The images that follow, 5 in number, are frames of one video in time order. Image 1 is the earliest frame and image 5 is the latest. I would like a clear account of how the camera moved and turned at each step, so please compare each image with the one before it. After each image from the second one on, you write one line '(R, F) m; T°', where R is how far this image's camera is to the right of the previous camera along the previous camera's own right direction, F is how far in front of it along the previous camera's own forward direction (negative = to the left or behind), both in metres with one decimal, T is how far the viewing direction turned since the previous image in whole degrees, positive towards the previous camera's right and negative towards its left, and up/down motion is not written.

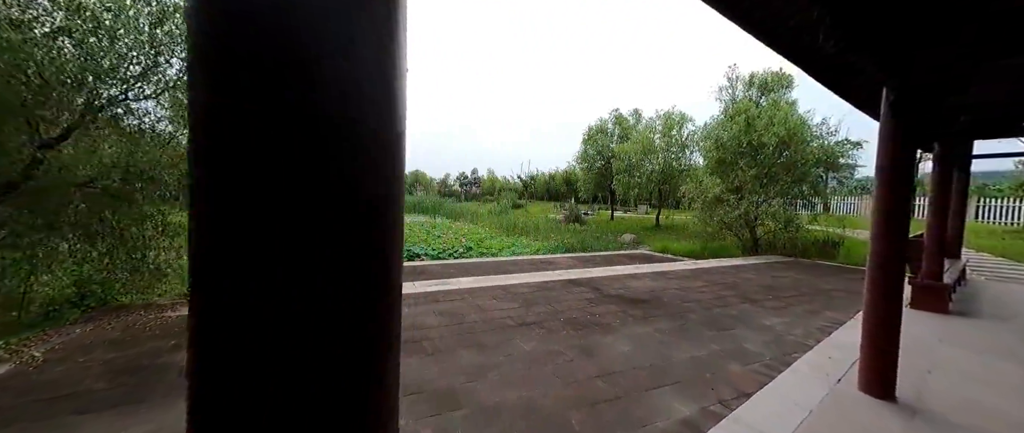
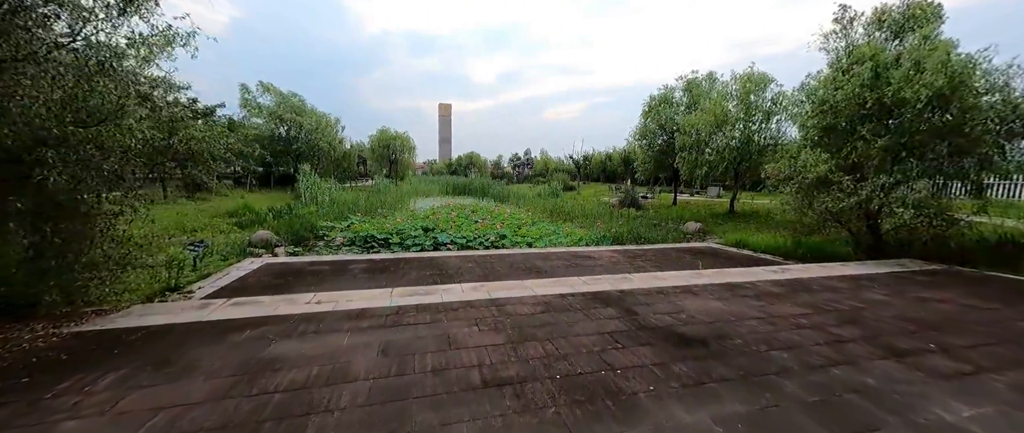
(+0.4, +0.9) m; -10°
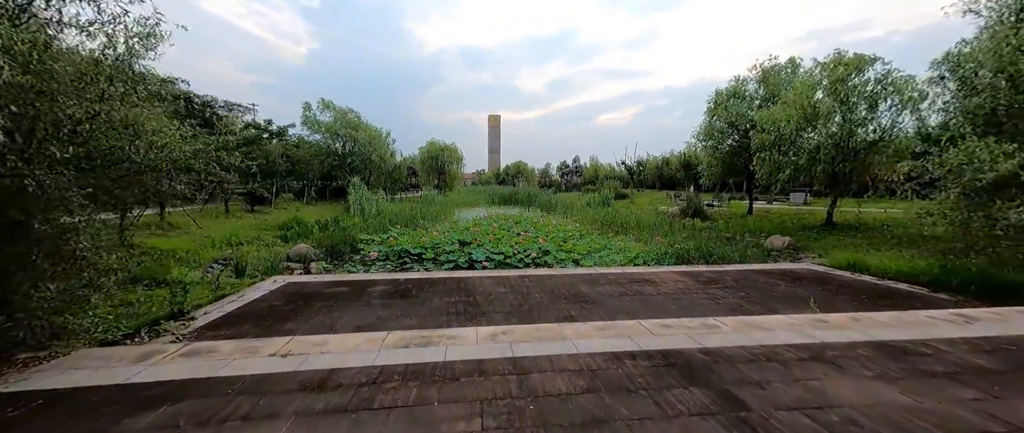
(+0.1, +0.7) m; -9°
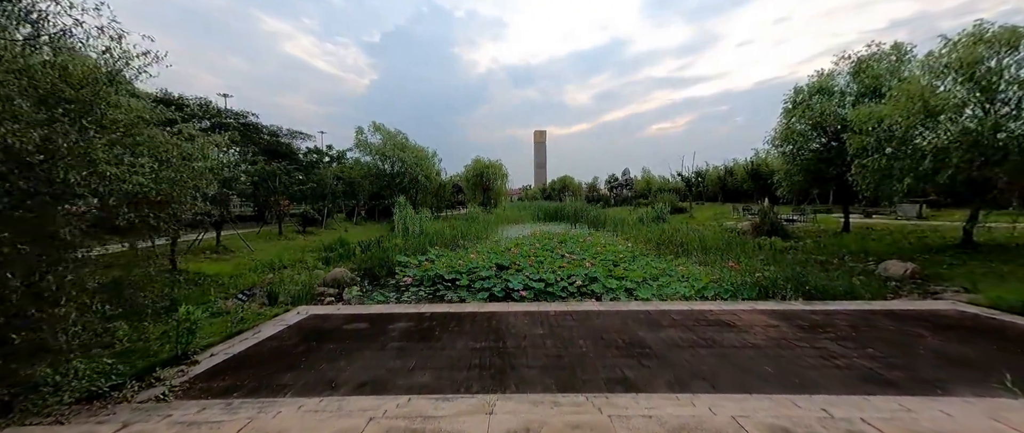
(+0.1, +0.6) m; -8°
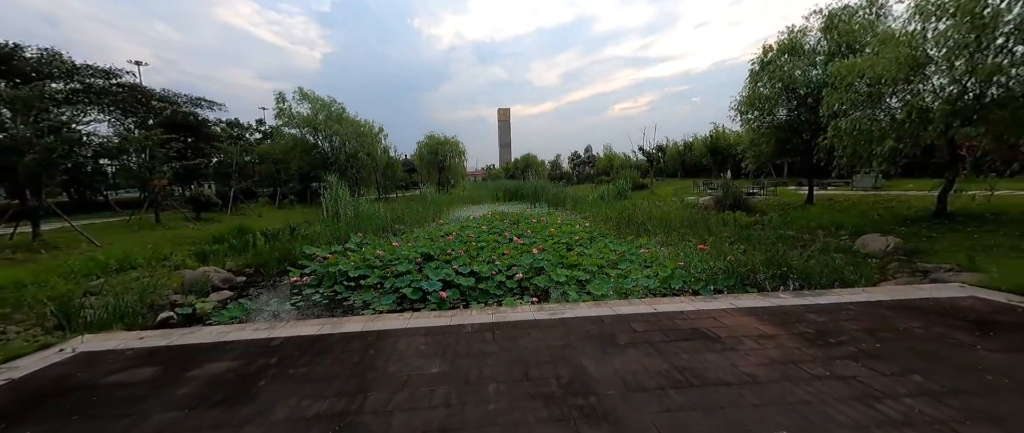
(+0.6, +1.2) m; +6°
